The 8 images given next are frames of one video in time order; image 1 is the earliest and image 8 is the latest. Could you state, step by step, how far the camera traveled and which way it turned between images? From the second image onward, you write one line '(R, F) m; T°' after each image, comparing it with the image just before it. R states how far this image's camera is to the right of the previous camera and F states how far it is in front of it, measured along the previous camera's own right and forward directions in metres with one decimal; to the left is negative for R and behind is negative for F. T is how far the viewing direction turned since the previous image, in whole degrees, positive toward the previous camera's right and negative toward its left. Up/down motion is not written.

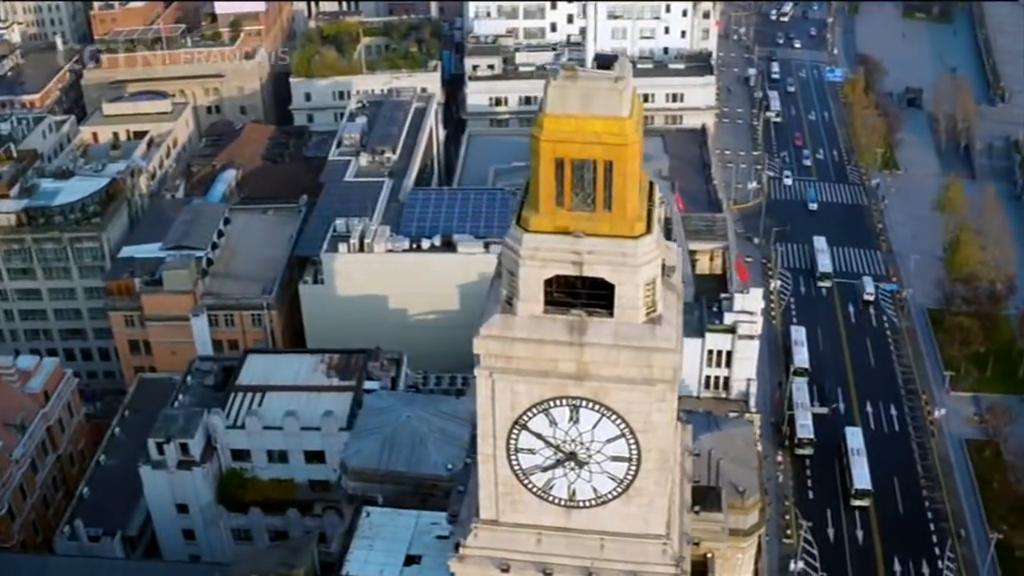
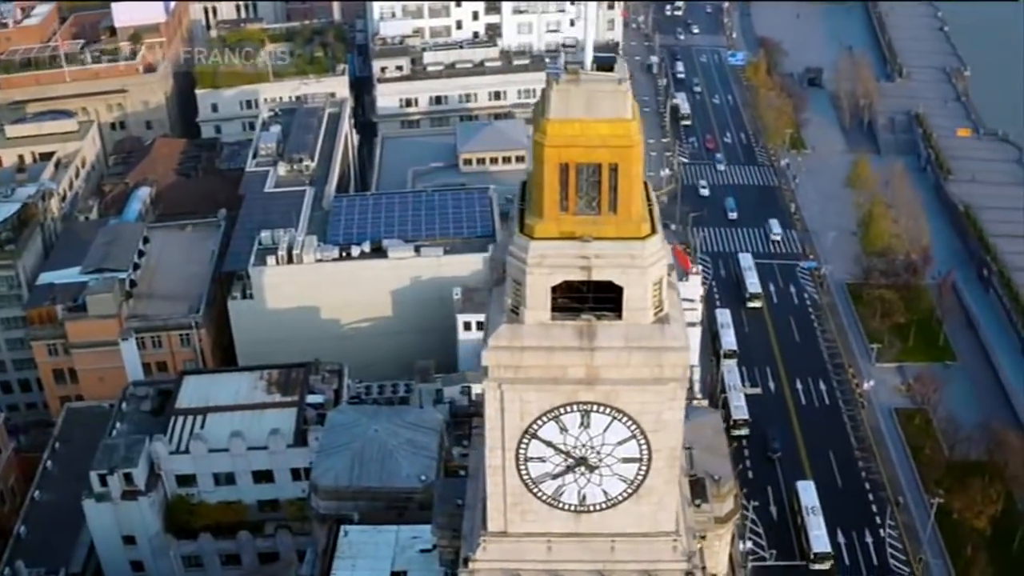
(-1.8, +0.4) m; +5°
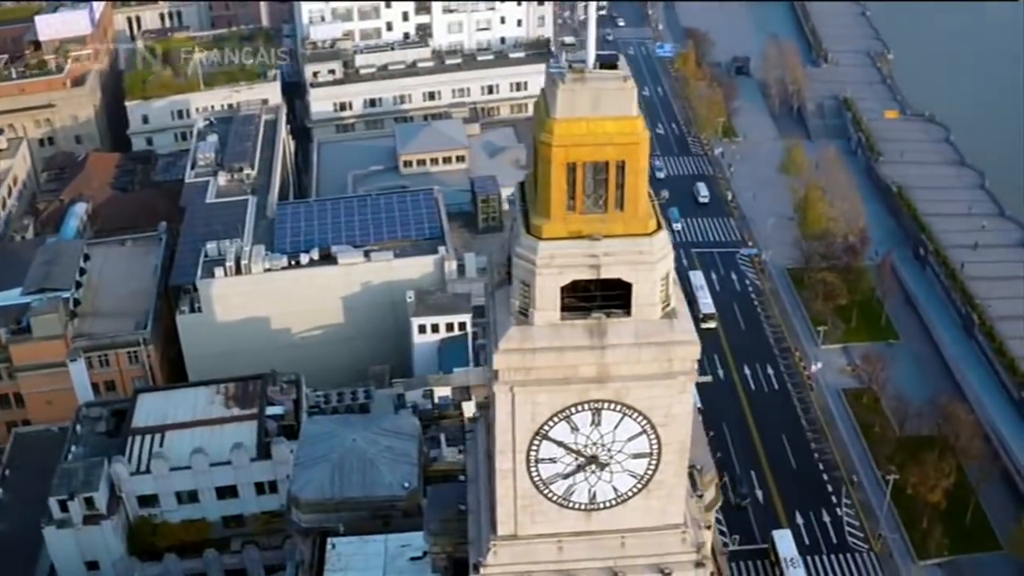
(-1.4, +0.2) m; +4°
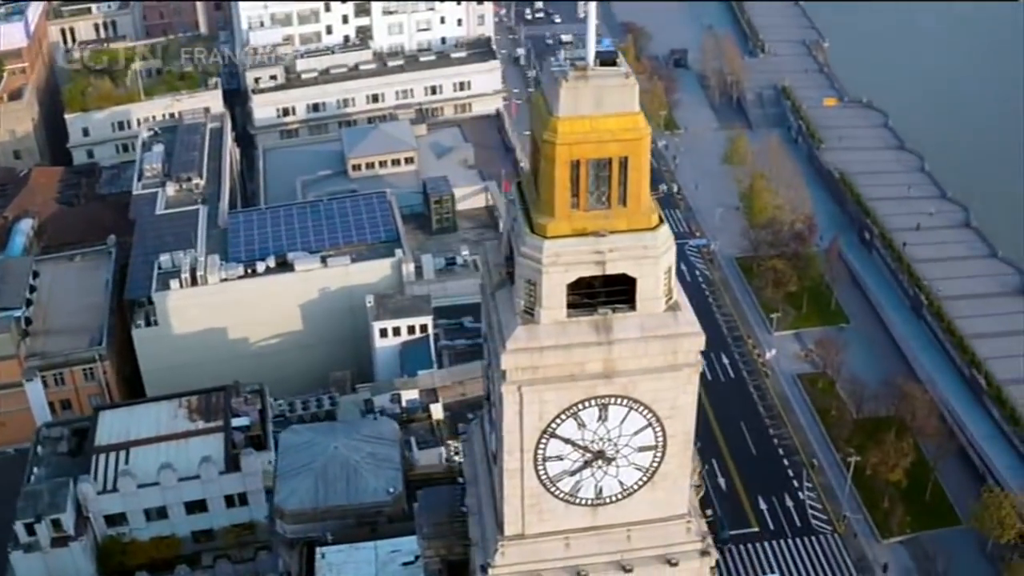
(-1.2, 0.0) m; +3°
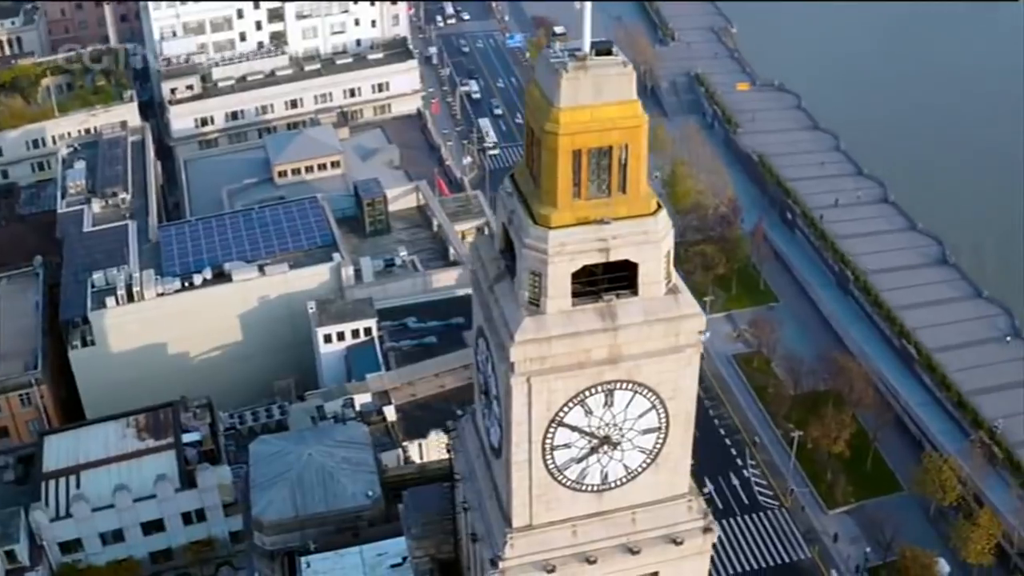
(-1.7, -0.1) m; +4°
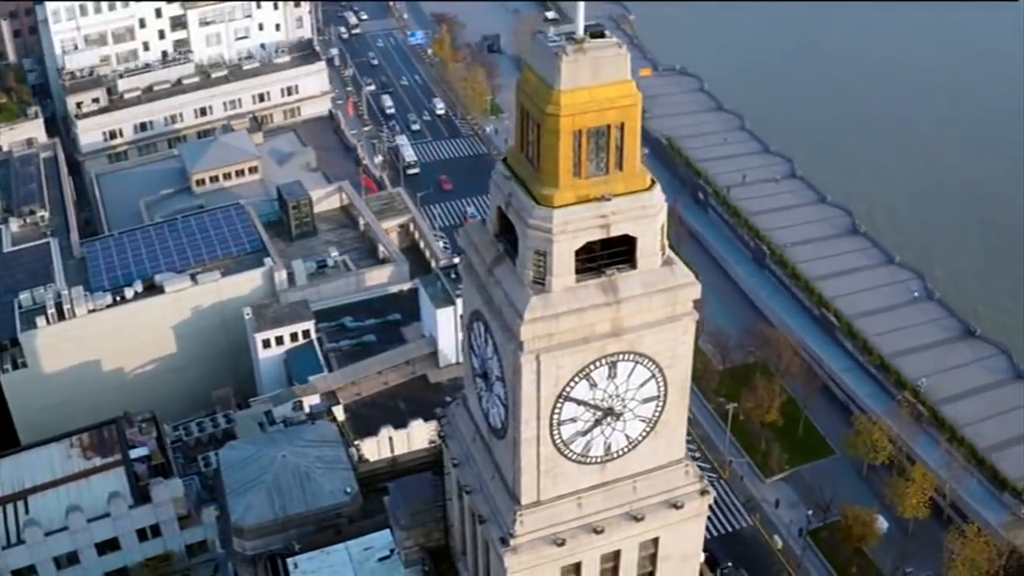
(-1.9, -0.5) m; +5°
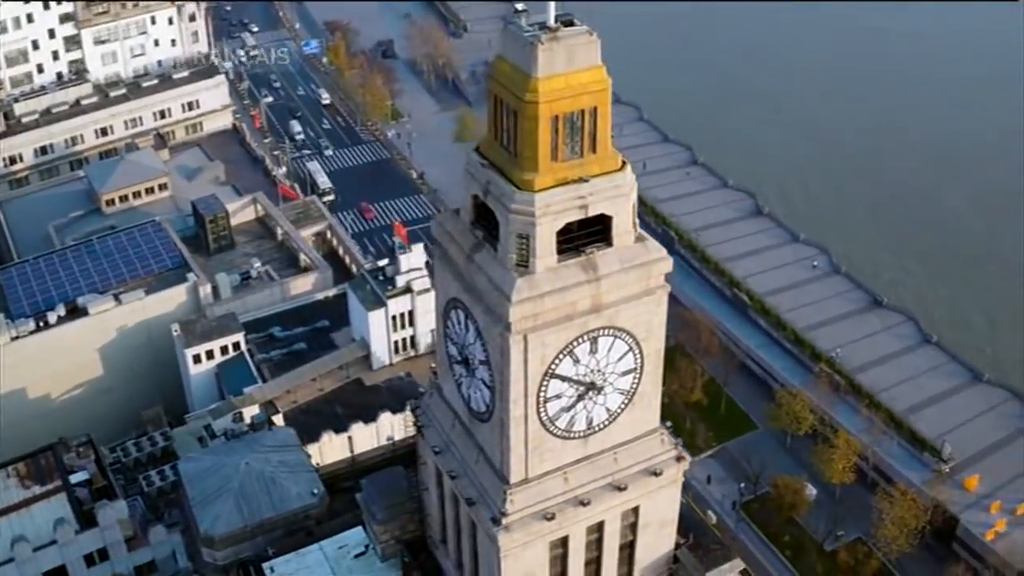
(-1.7, -0.7) m; +5°
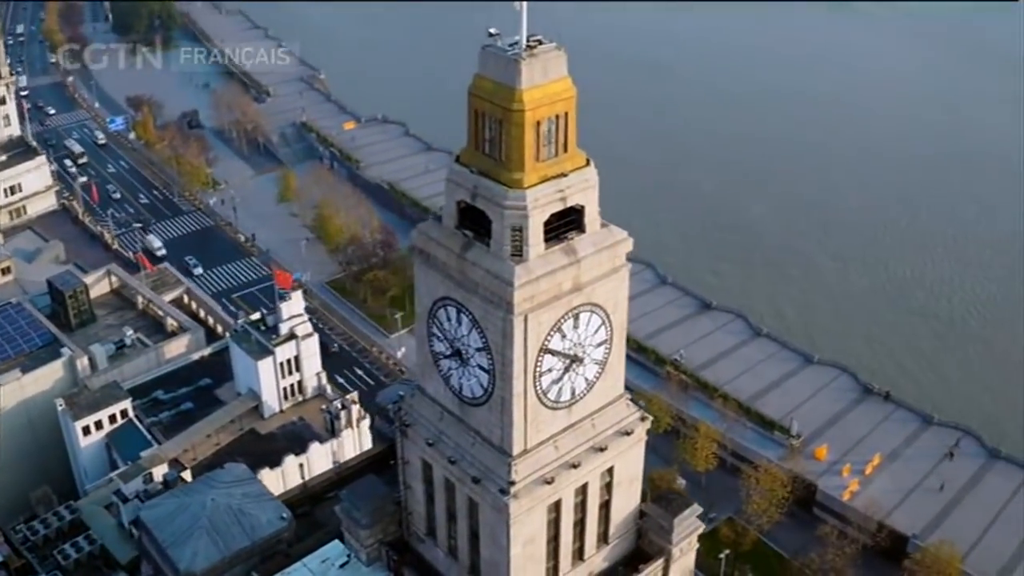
(-4.4, -2.7) m; +10°
